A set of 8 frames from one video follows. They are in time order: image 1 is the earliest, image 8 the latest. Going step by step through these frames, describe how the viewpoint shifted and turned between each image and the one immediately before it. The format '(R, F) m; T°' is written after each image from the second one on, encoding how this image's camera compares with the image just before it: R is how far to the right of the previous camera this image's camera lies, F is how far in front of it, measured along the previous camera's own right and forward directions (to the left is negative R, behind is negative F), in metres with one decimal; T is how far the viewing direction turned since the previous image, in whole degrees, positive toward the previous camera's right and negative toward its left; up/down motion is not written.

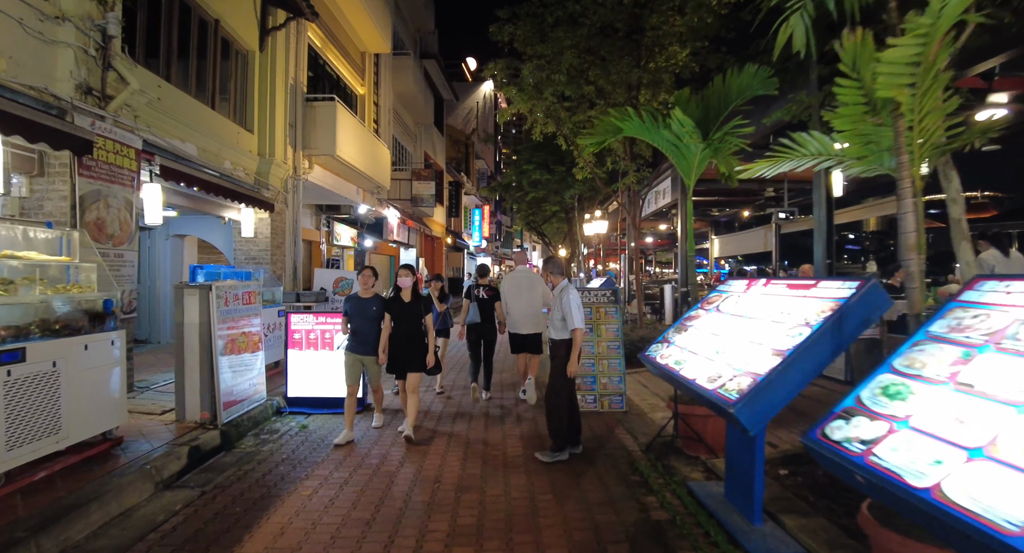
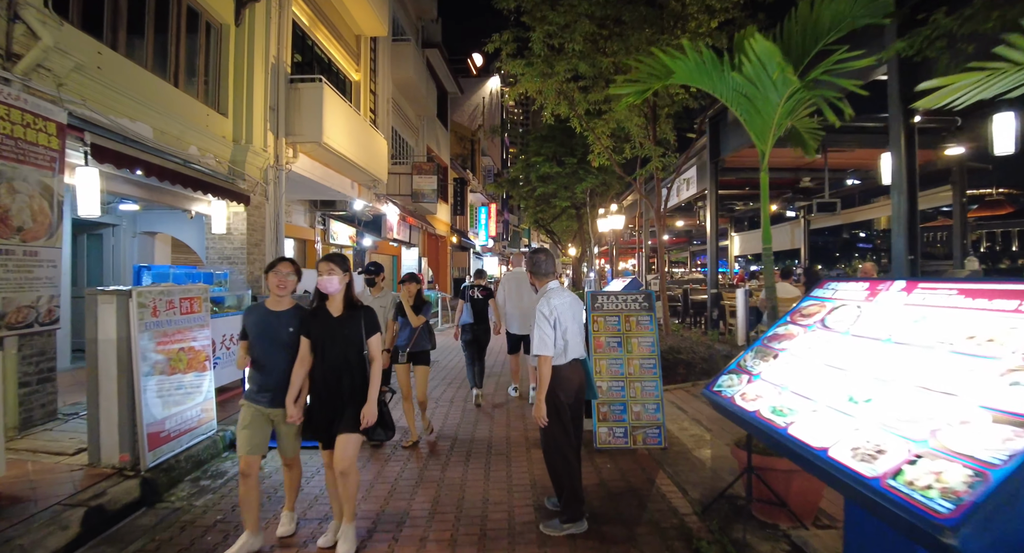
(0.0, +1.4) m; -1°
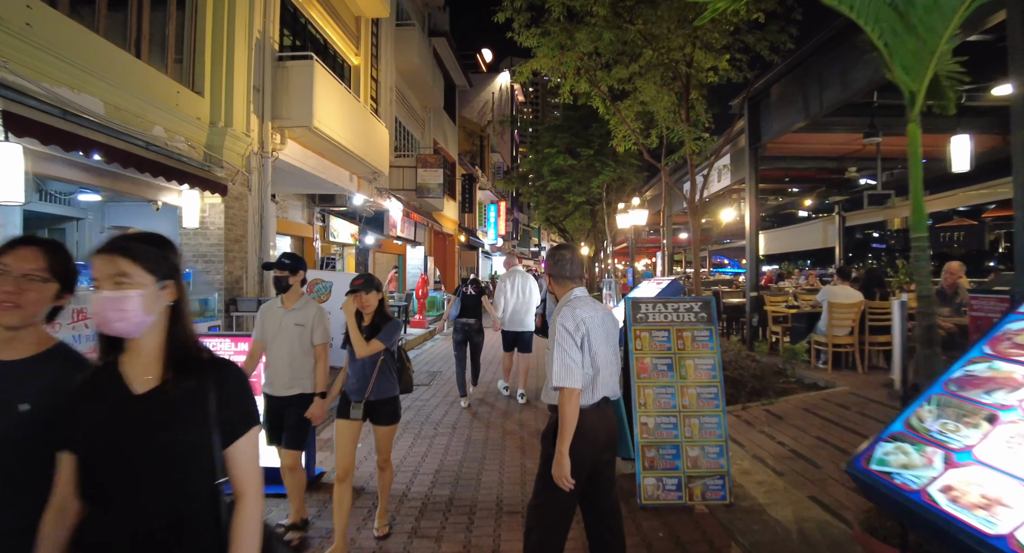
(-0.1, +1.2) m; -1°
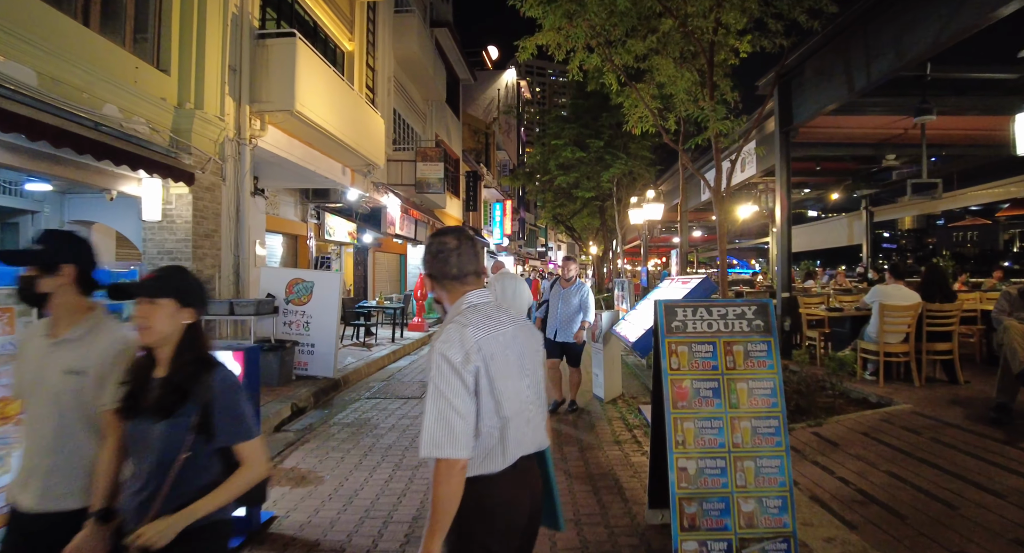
(+0.1, +1.0) m; -1°
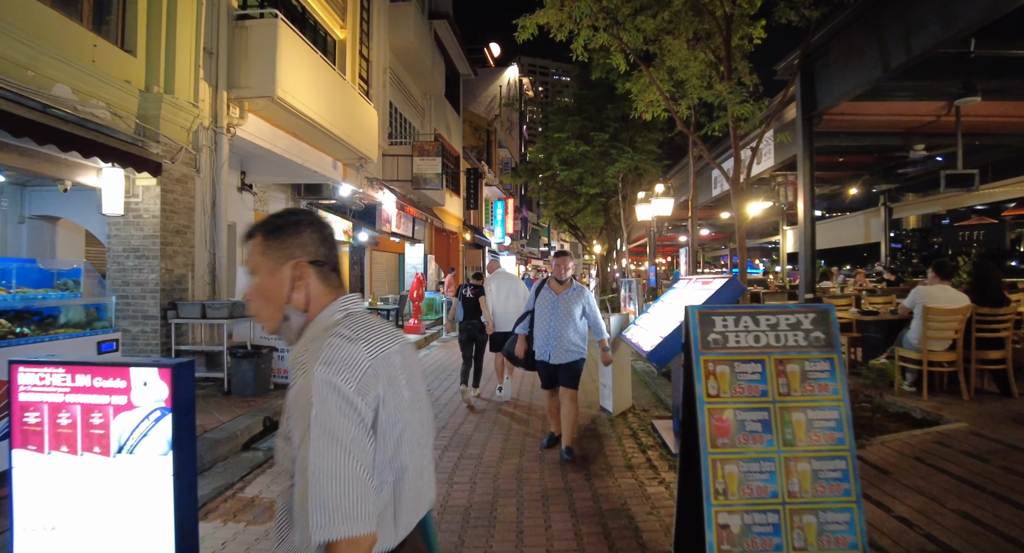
(+0.1, +0.7) m; 0°
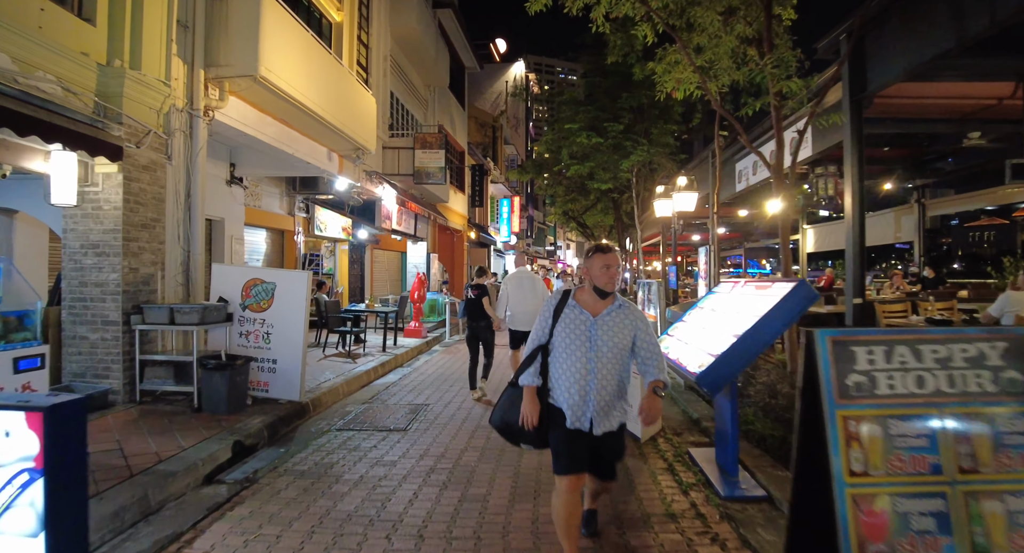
(-0.1, +0.9) m; -1°
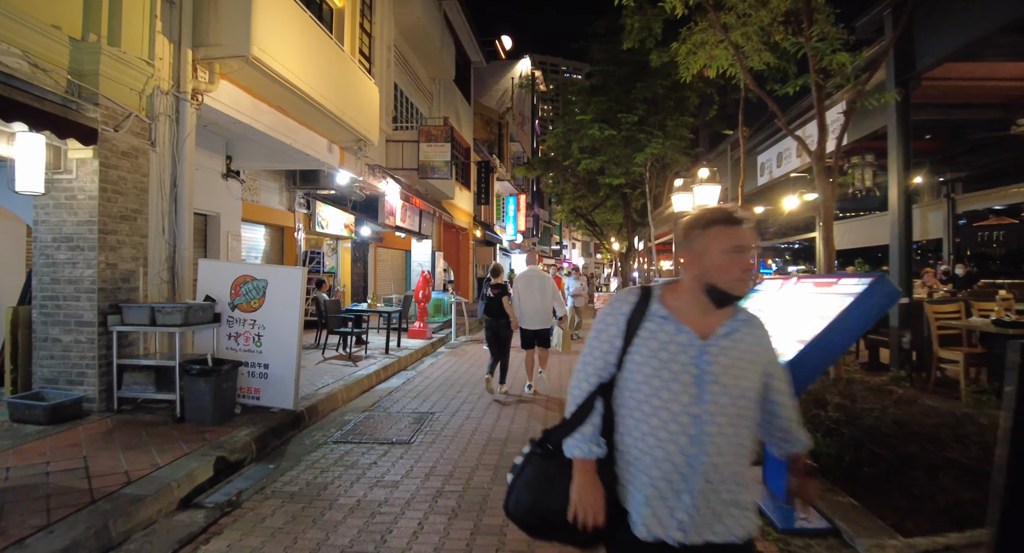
(-0.1, +0.6) m; 0°
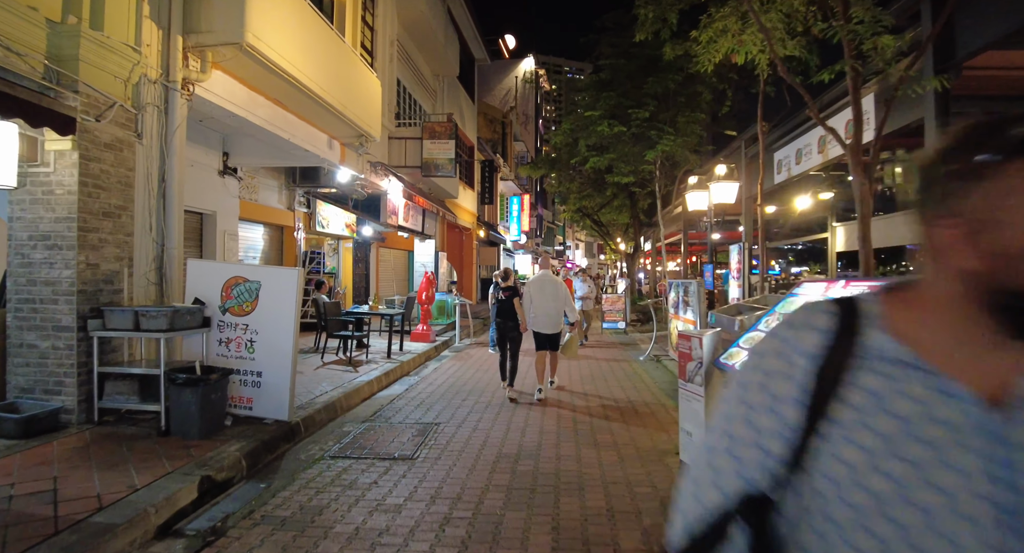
(-0.1, +0.4) m; 0°
